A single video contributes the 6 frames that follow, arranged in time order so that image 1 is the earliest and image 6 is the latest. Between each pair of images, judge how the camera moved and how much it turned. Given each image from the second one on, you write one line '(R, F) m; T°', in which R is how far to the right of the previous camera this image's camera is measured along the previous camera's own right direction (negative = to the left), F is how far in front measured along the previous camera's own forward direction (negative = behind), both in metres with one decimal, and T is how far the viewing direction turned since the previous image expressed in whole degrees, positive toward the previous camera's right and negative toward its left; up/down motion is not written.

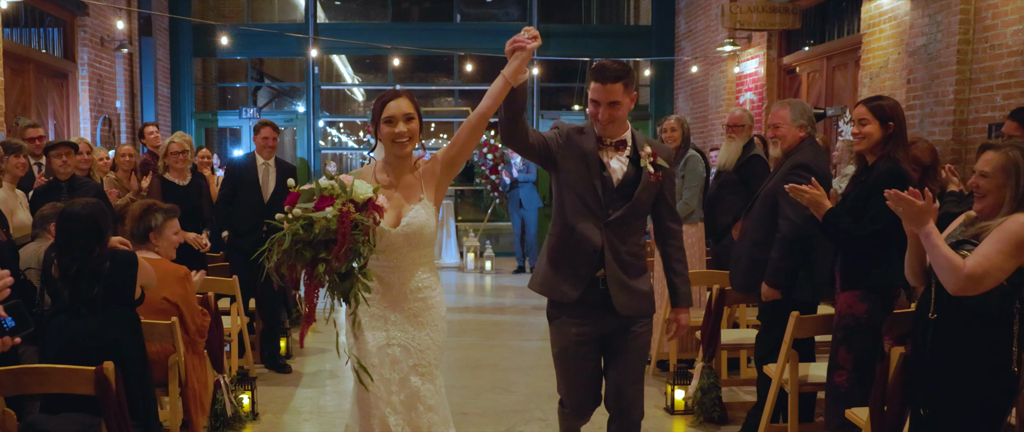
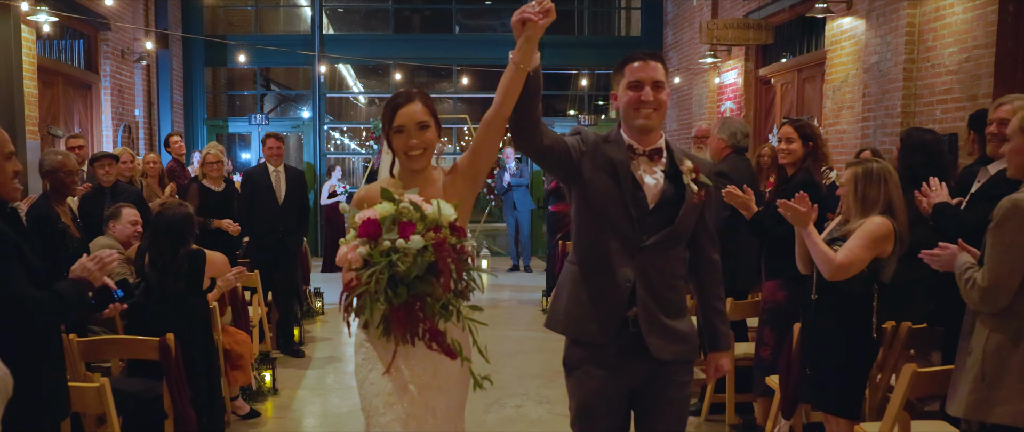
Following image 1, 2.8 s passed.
(+0.1, -0.7) m; 0°
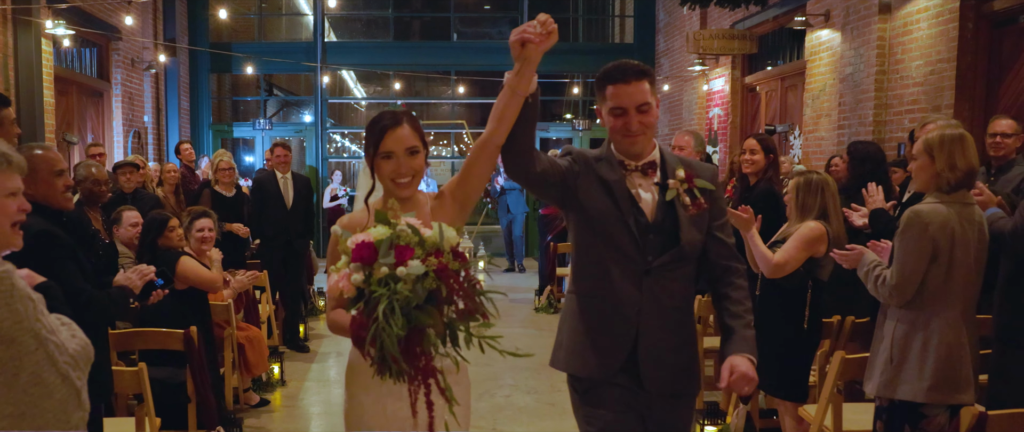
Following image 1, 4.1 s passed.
(+0.1, -0.4) m; 0°
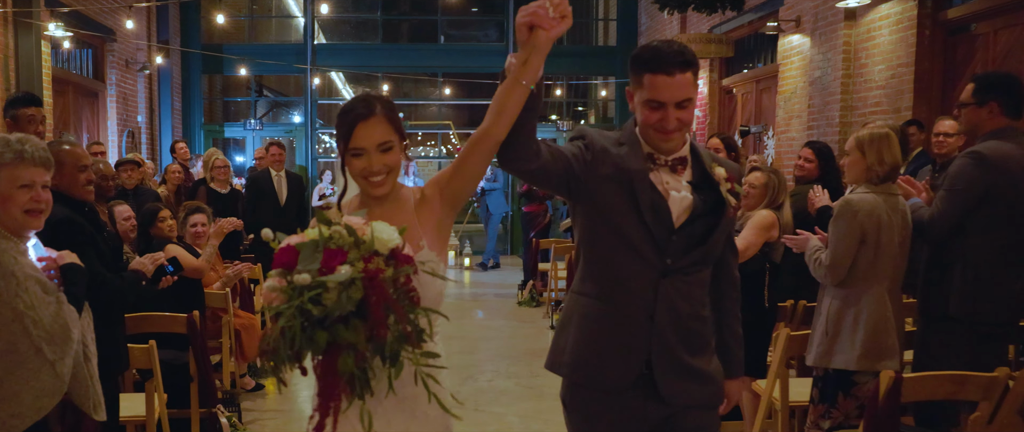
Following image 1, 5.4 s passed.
(0.0, -0.3) m; +1°
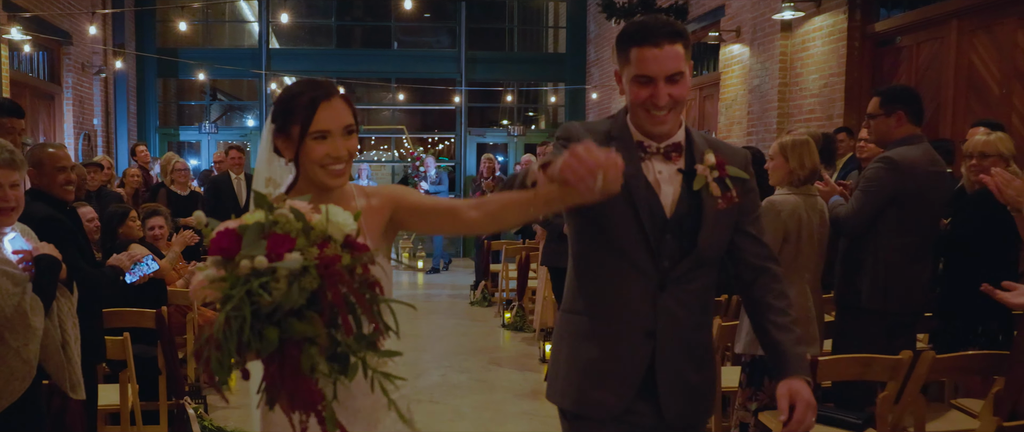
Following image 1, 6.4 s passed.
(0.0, -0.3) m; +4°
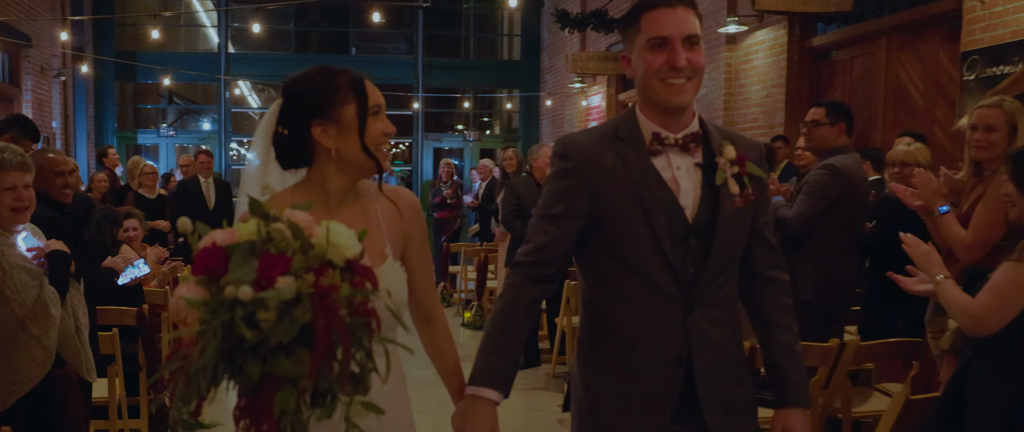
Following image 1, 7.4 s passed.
(-0.1, -0.3) m; +4°
